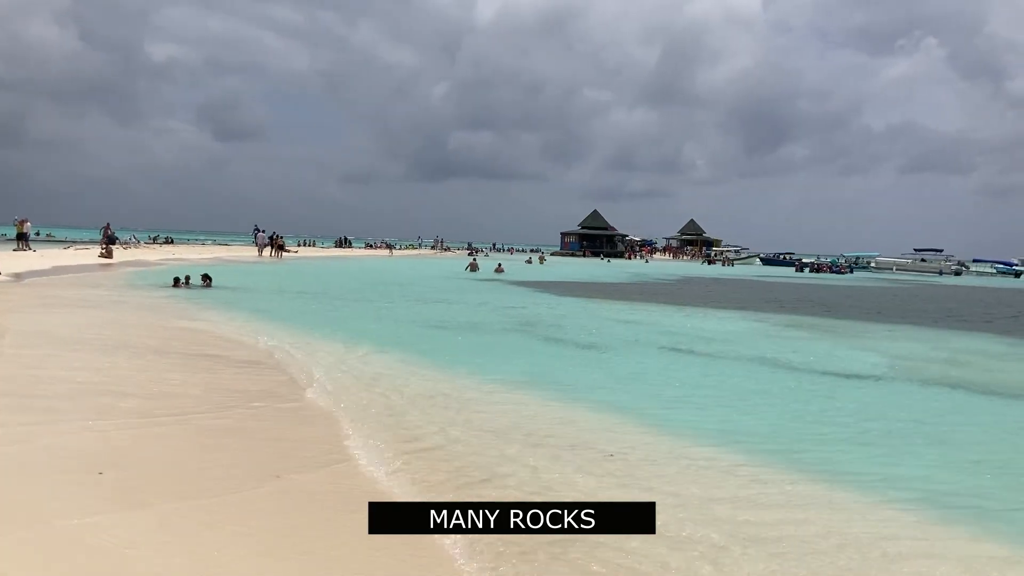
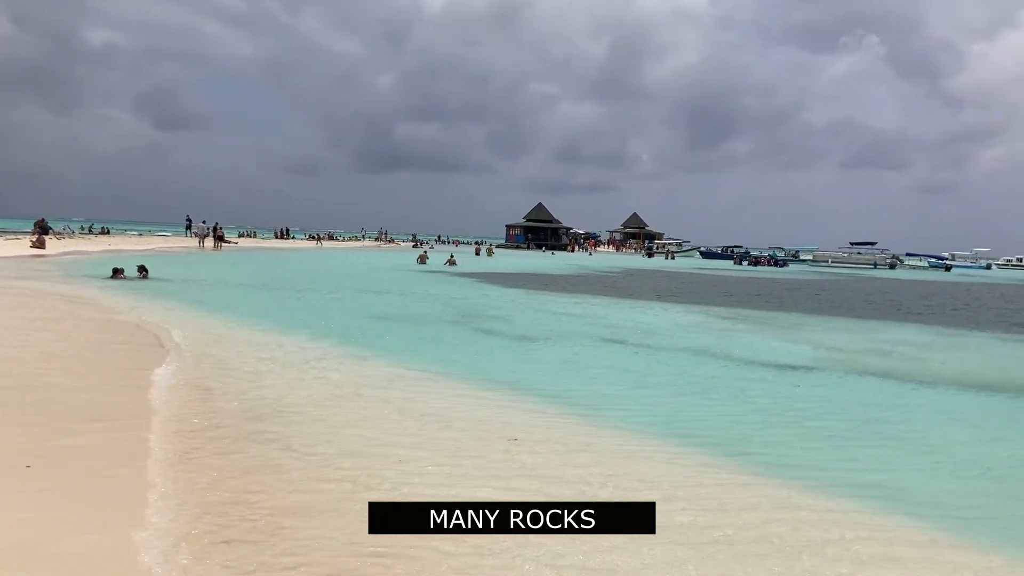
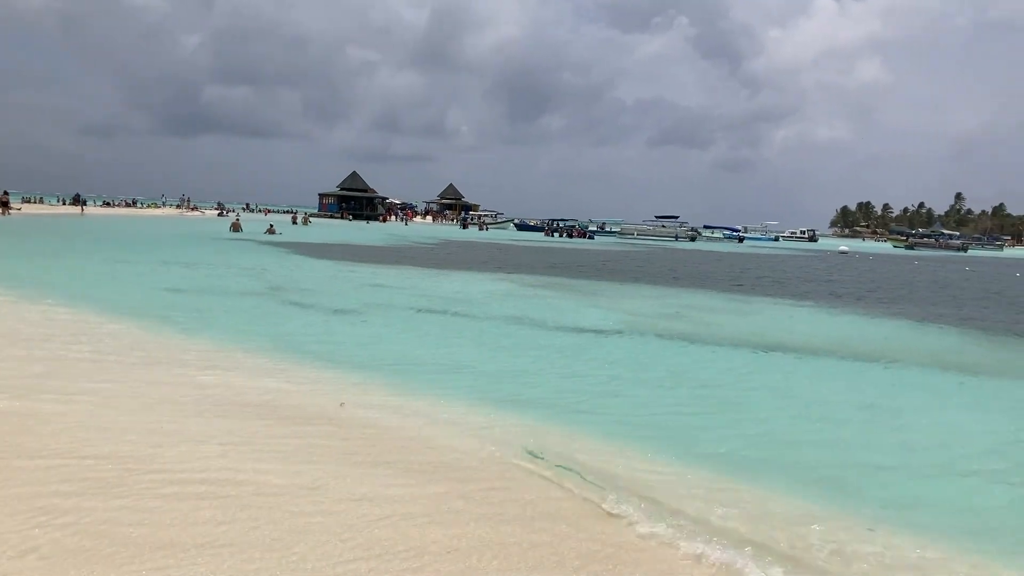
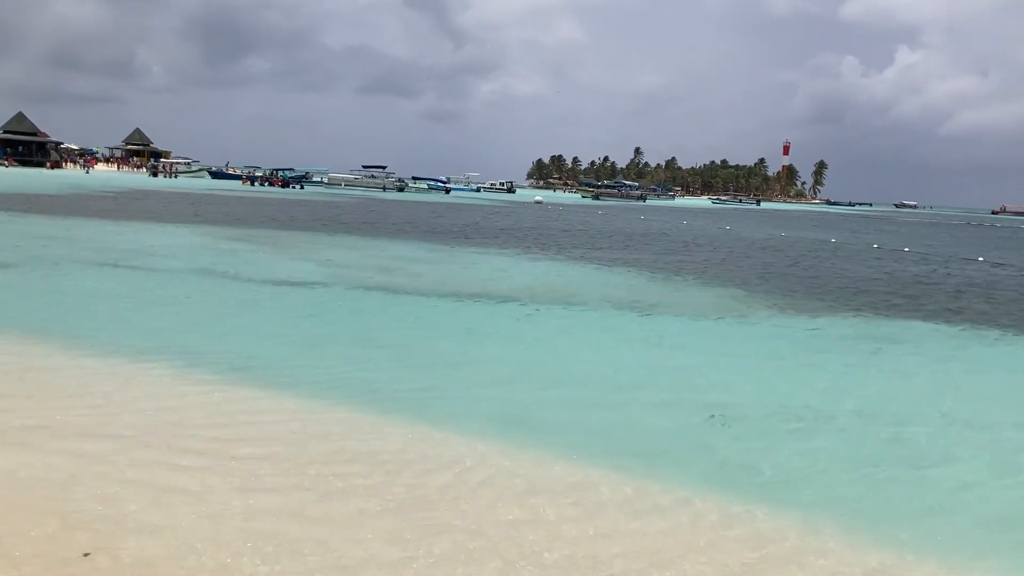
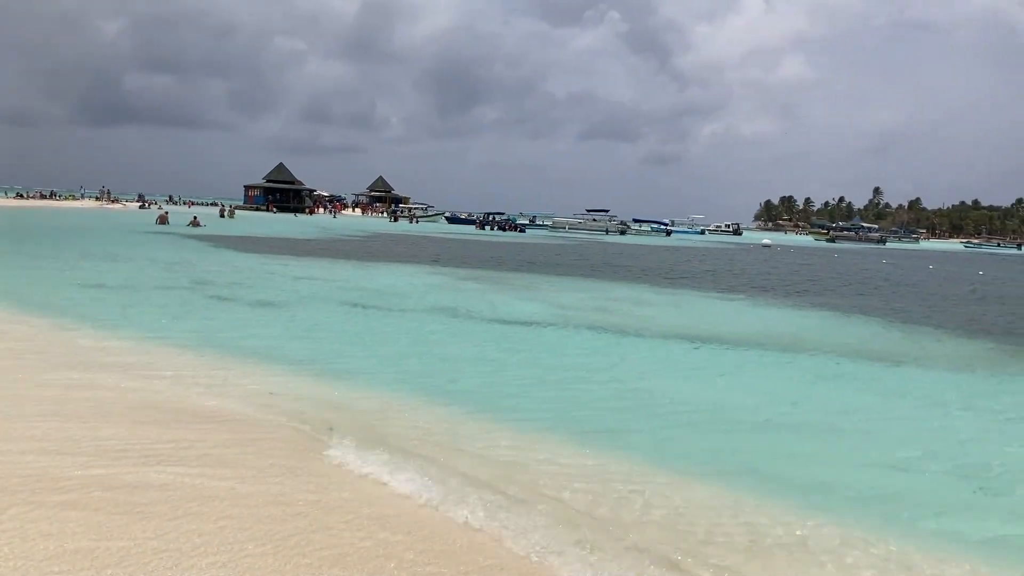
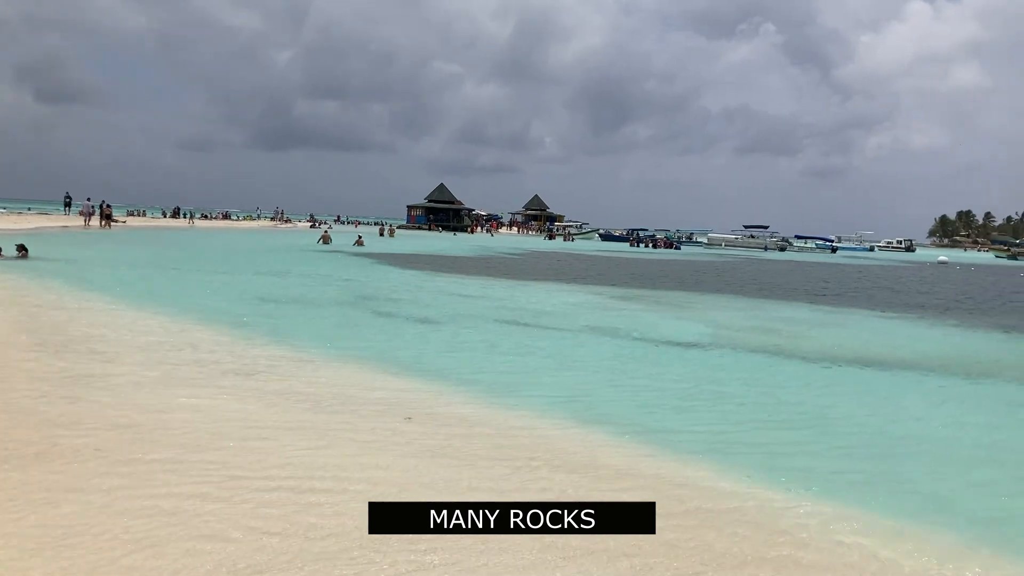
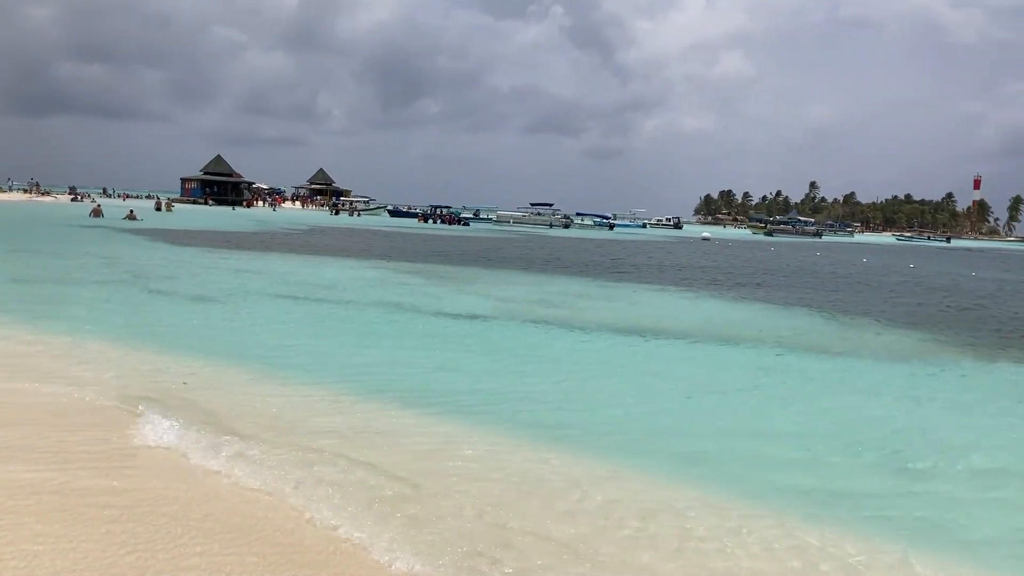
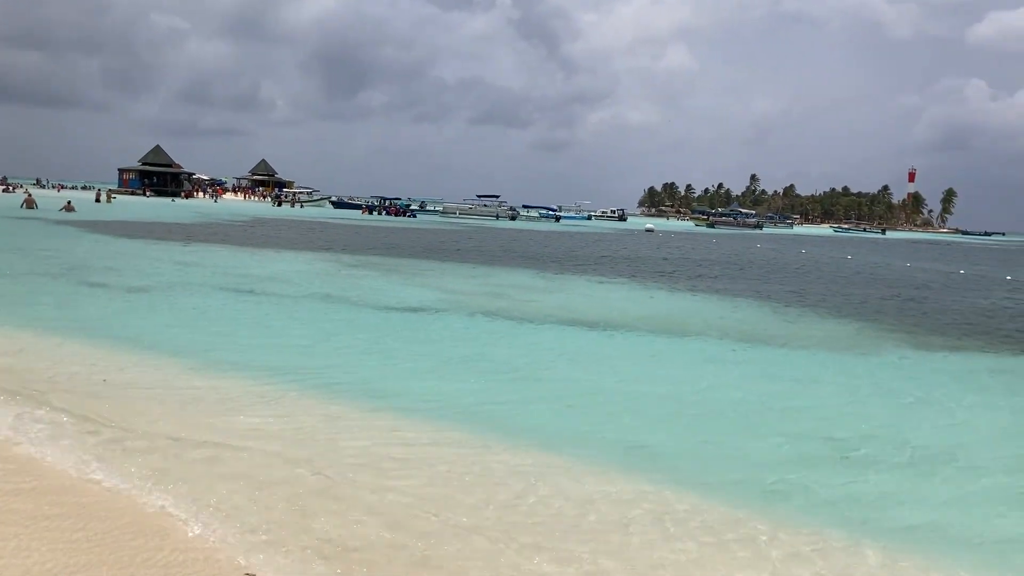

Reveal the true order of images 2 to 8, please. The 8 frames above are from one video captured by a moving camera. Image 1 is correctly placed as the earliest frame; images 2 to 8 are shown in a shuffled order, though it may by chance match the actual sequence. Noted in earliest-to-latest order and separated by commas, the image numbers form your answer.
2, 6, 3, 5, 7, 8, 4
